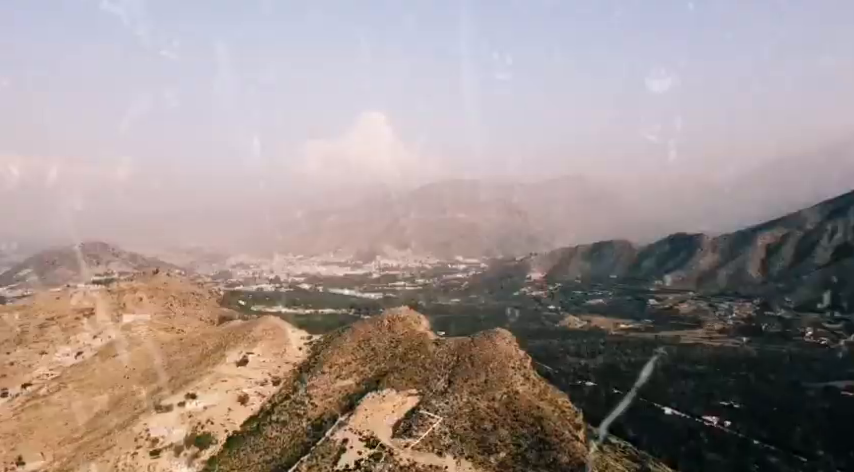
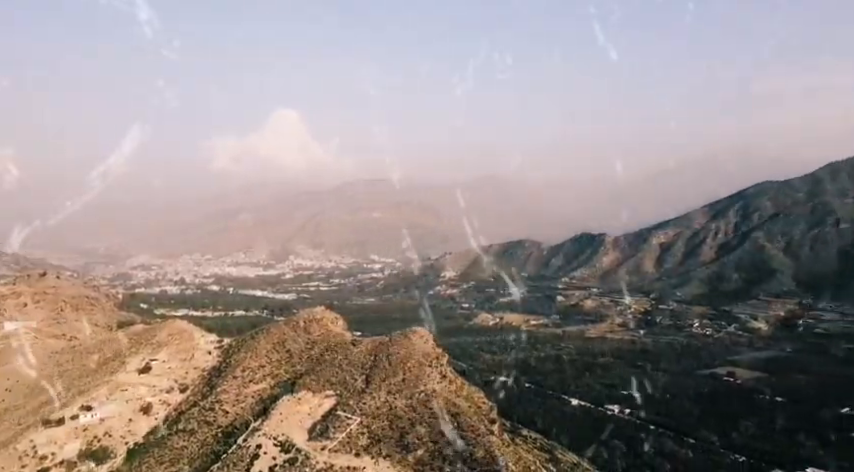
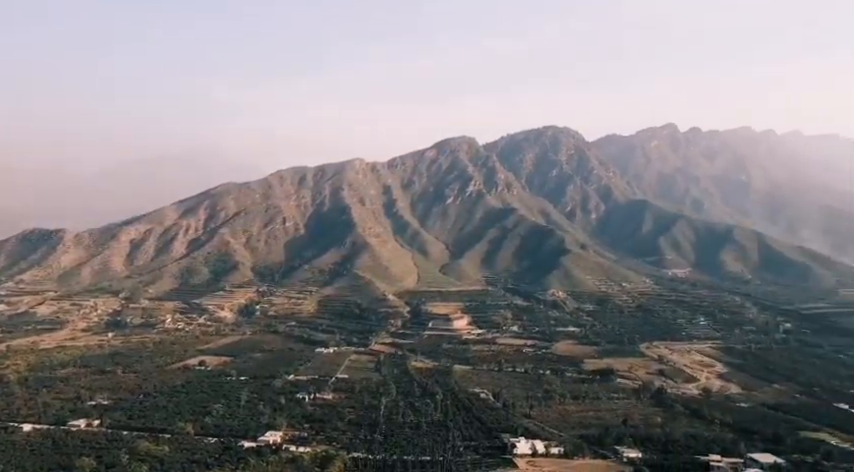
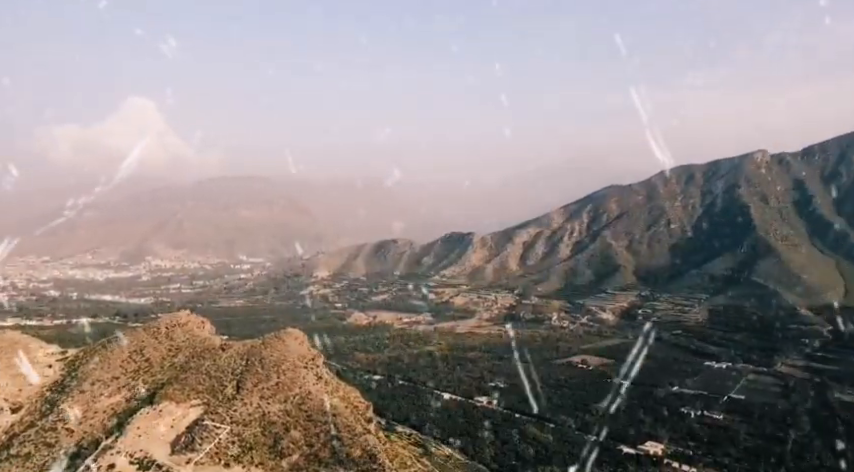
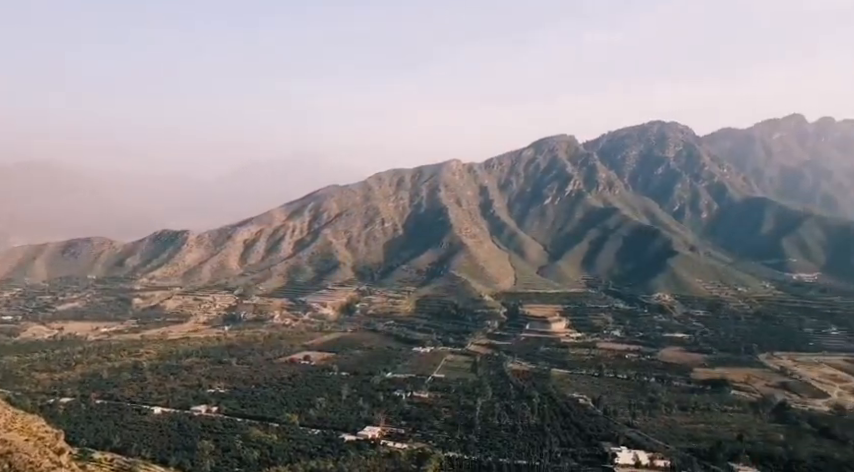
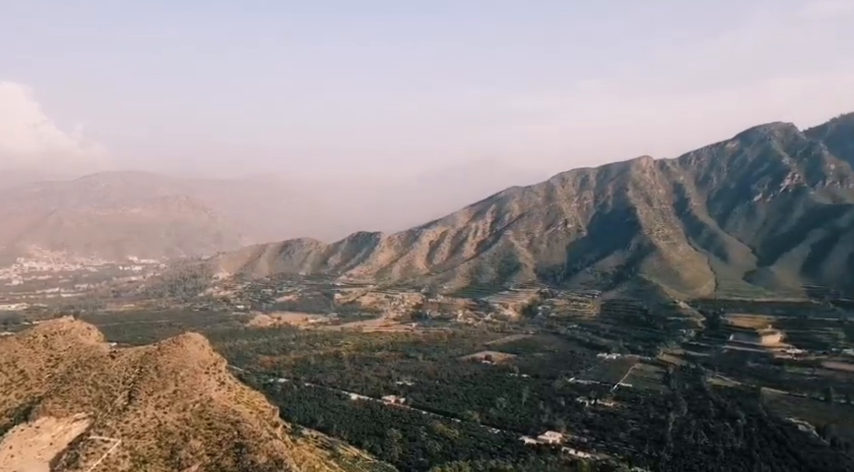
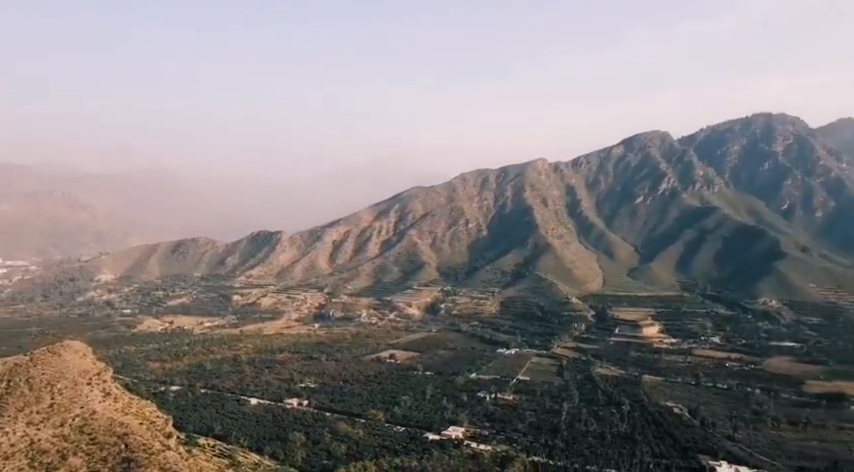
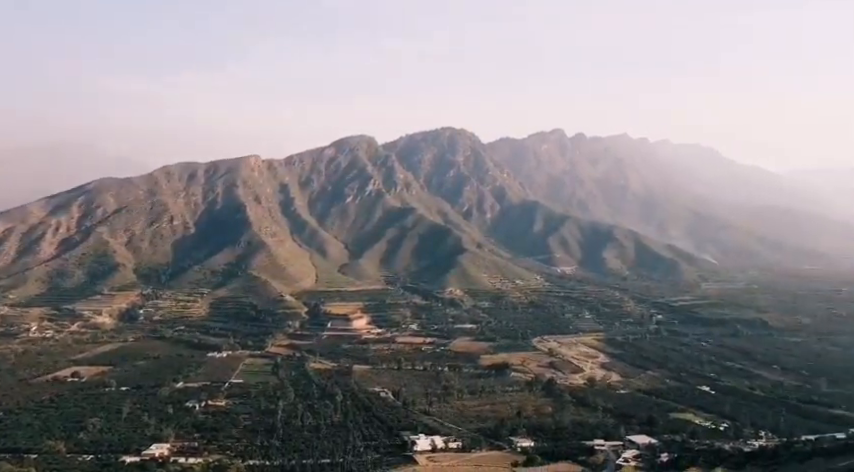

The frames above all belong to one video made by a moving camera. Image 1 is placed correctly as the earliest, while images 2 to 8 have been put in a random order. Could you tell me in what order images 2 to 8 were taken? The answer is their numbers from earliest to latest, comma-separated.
2, 4, 6, 7, 5, 3, 8
